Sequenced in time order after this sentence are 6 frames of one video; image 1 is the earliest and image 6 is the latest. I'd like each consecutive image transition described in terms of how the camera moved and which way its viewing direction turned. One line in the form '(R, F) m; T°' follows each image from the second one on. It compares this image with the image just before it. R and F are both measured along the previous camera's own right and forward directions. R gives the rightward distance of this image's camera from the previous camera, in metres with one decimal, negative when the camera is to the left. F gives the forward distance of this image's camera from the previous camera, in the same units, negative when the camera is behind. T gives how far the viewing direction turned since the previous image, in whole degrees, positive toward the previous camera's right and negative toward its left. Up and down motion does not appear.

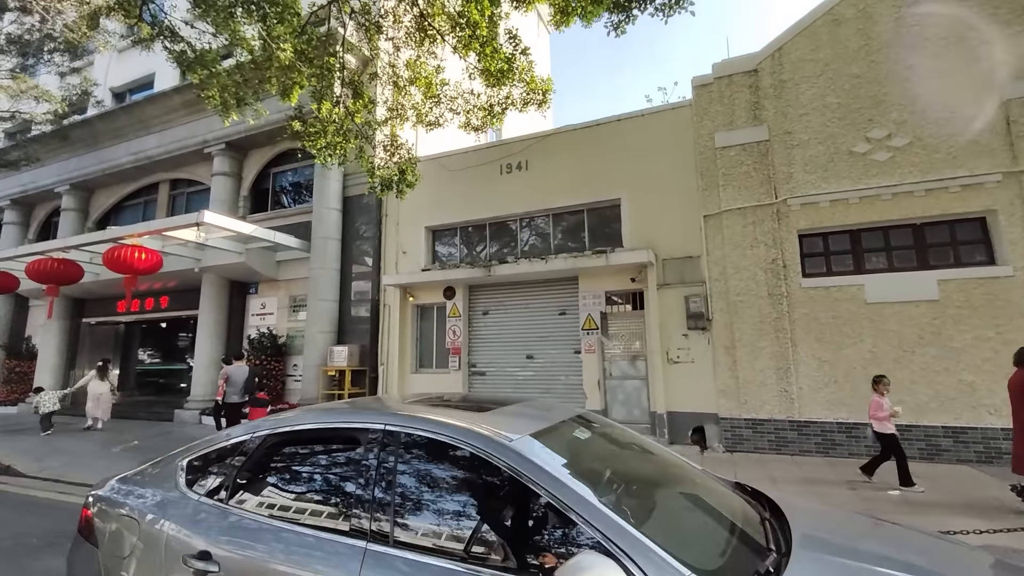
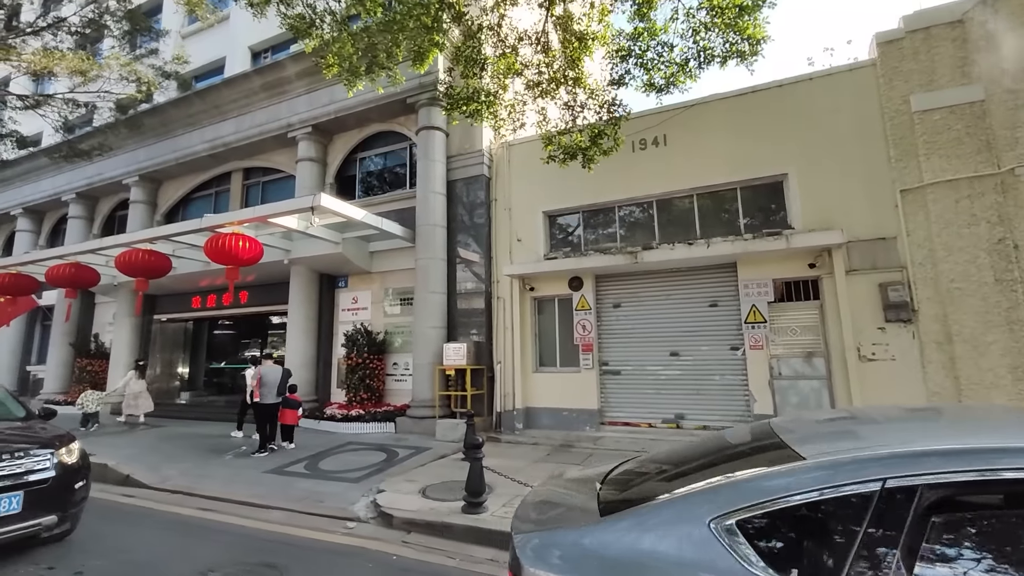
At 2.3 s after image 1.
(-2.3, +0.9) m; -2°
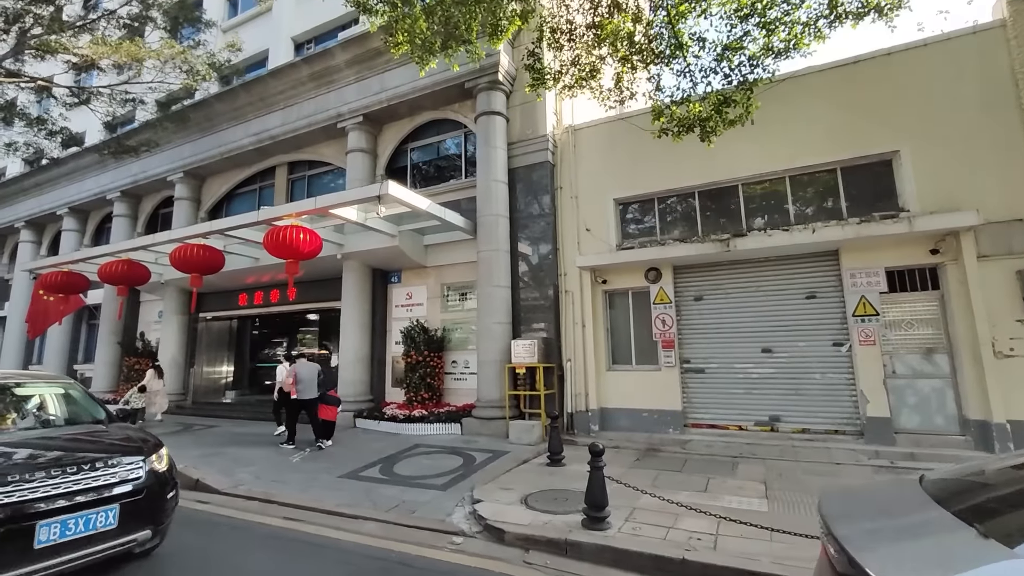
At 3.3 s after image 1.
(-1.0, +0.5) m; -2°
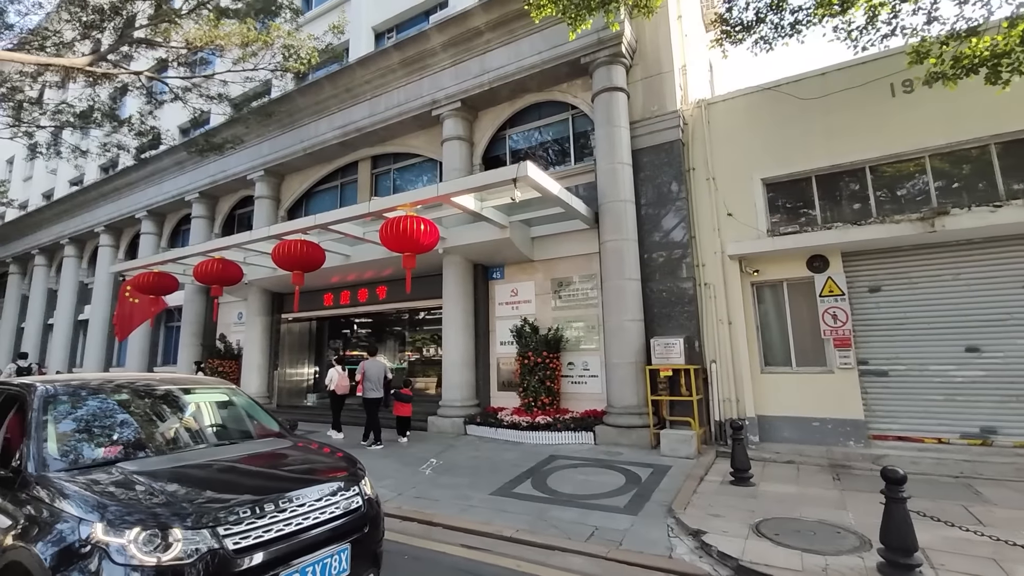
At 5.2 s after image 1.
(-1.8, +0.8) m; -4°
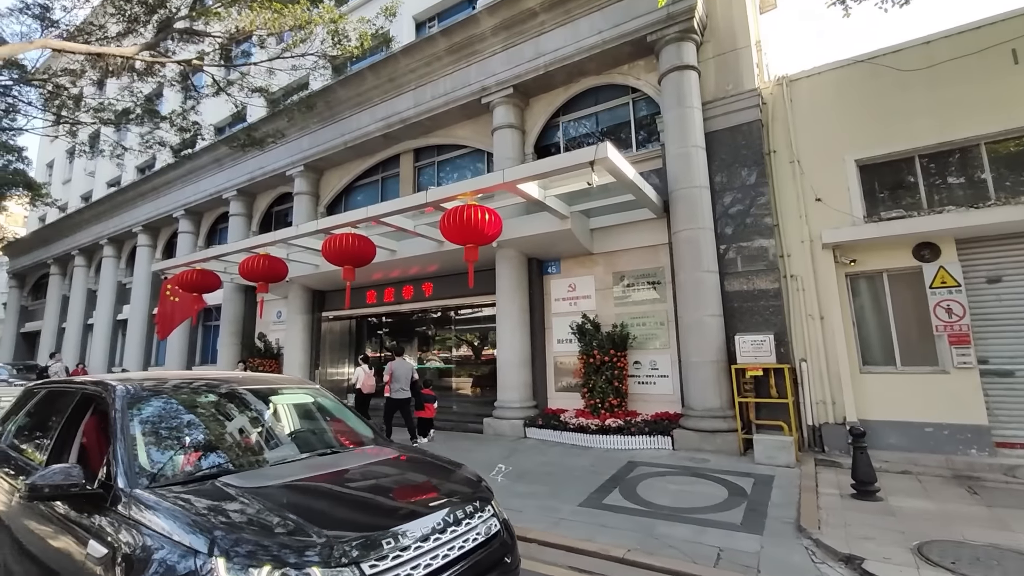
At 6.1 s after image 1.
(-0.8, +0.5) m; -2°
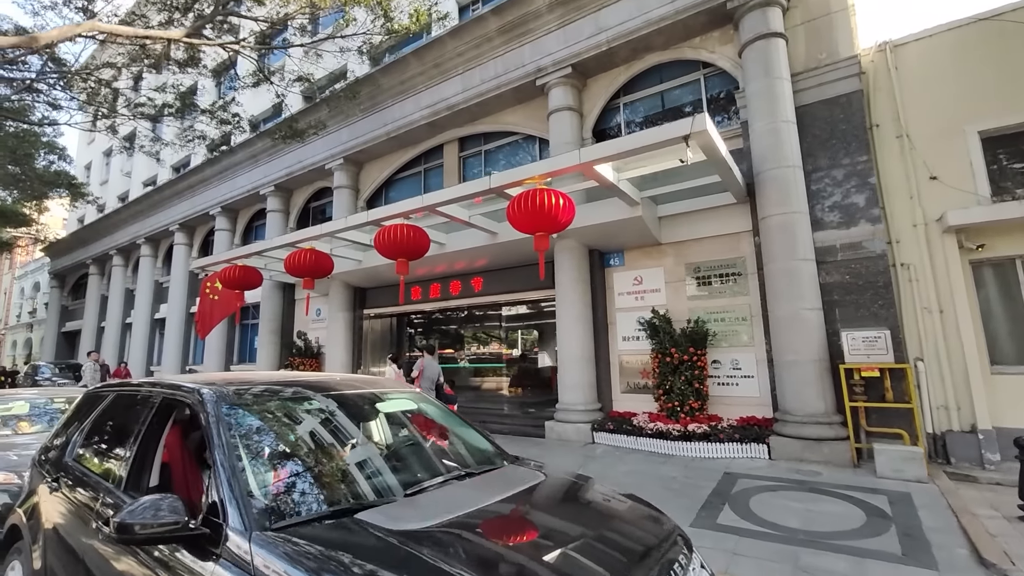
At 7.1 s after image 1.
(-0.8, +0.6) m; -2°
